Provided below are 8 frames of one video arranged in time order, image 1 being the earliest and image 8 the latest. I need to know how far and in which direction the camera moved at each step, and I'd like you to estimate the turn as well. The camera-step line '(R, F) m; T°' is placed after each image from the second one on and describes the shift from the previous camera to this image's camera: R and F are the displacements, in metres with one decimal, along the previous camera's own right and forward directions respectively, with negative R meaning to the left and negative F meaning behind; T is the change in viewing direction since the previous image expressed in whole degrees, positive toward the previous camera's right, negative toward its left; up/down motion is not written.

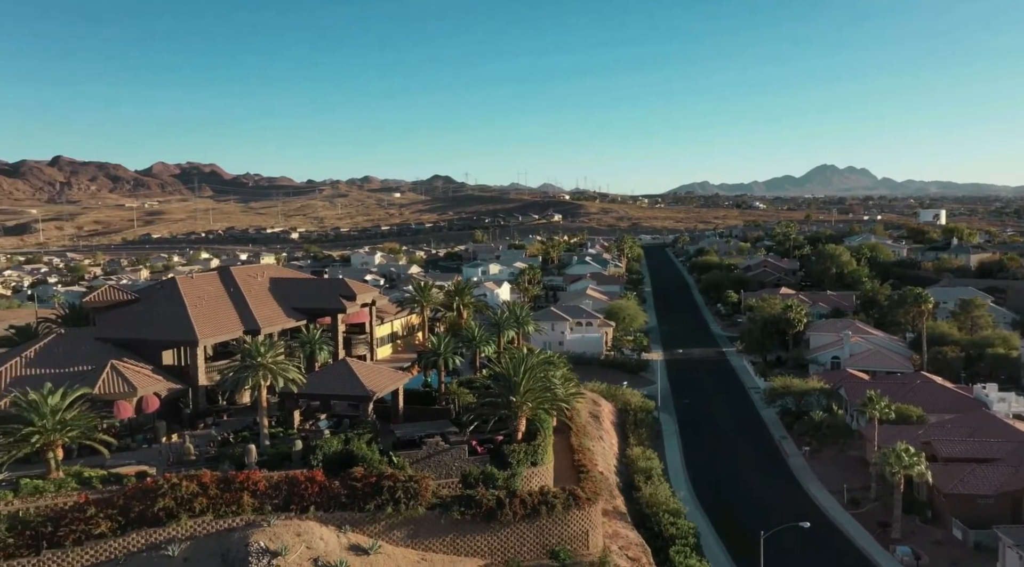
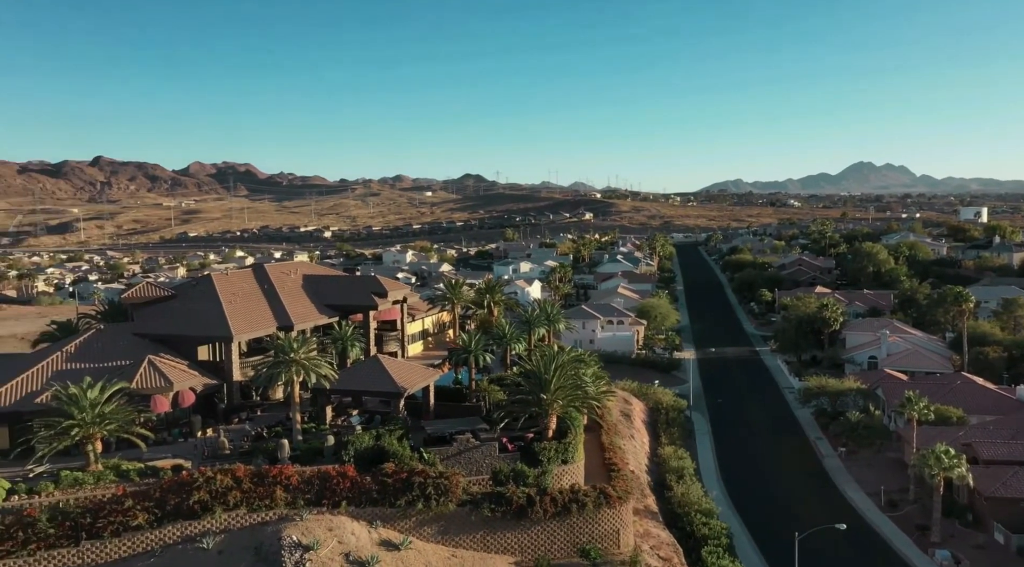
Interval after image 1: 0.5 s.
(0.0, +0.1) m; -2°
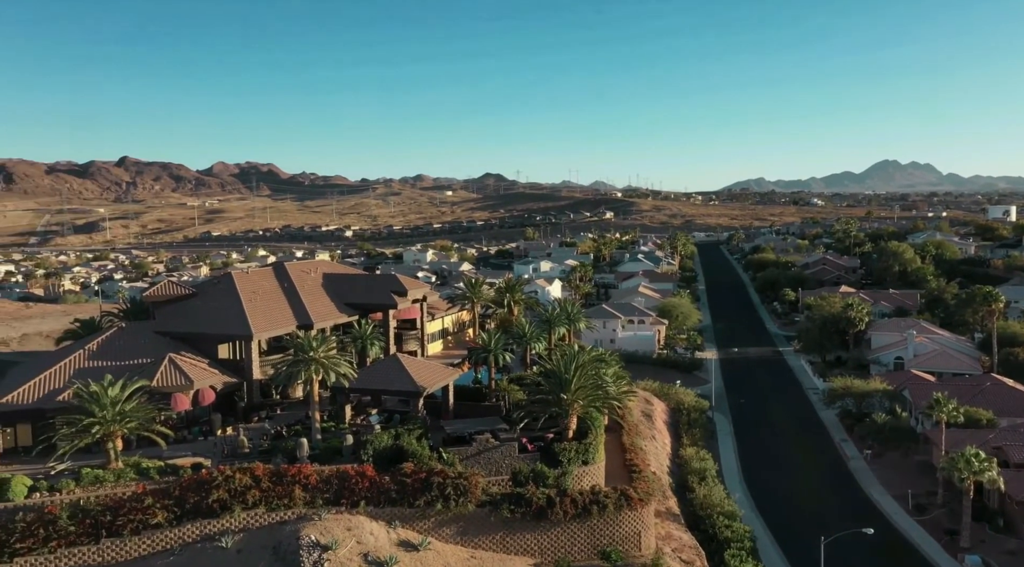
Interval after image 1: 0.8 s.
(0.0, +0.3) m; -1°
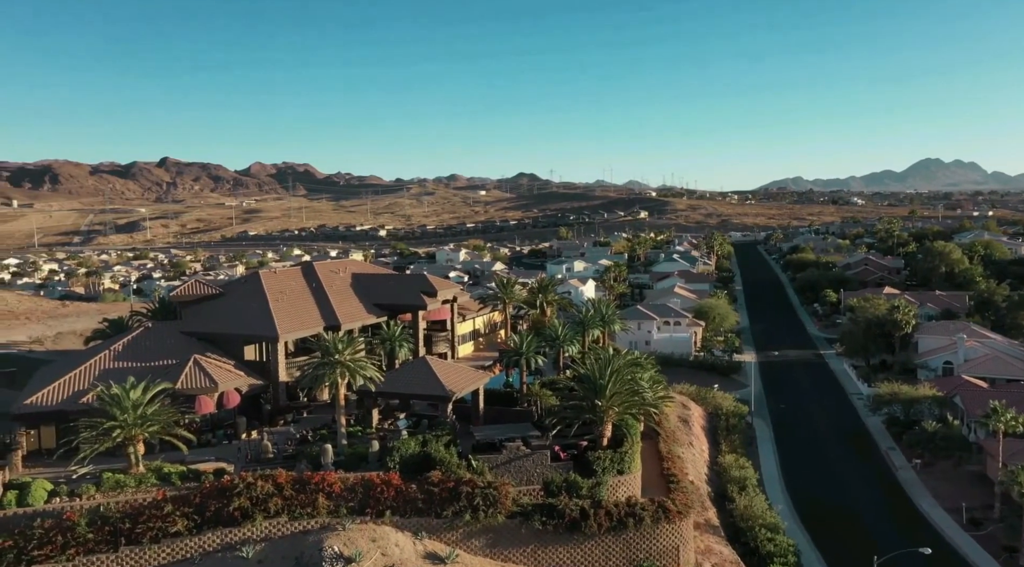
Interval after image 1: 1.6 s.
(0.0, +1.3) m; -2°
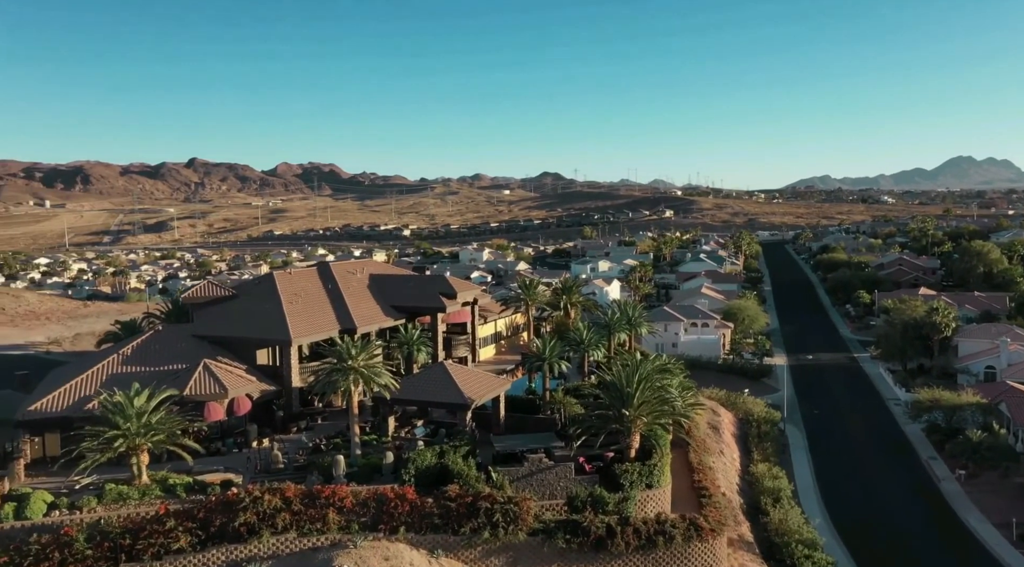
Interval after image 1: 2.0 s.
(+0.1, +1.6) m; -2°
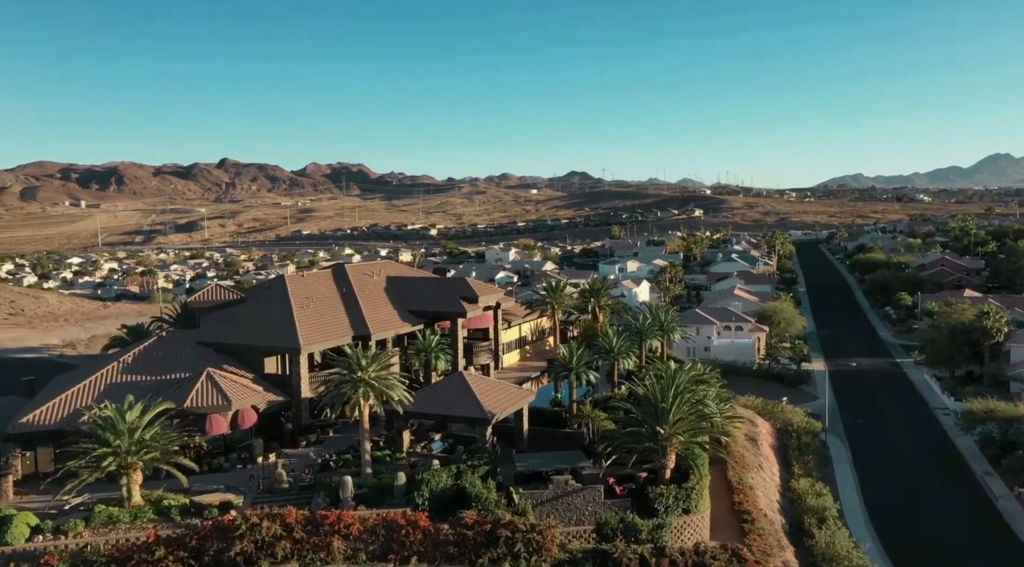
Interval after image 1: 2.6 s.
(+0.1, +2.4) m; -2°
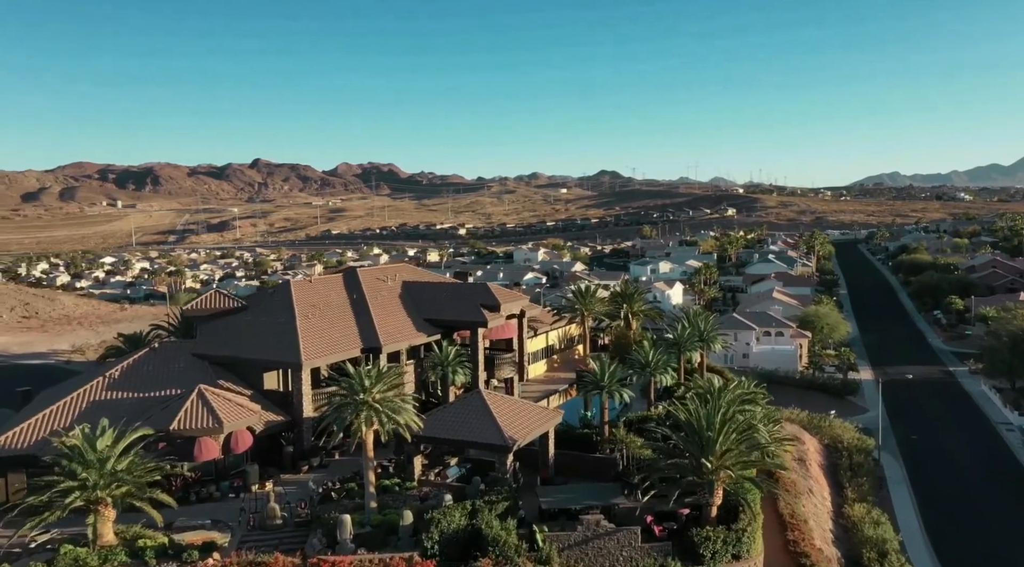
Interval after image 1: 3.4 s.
(+0.2, +3.3) m; -2°
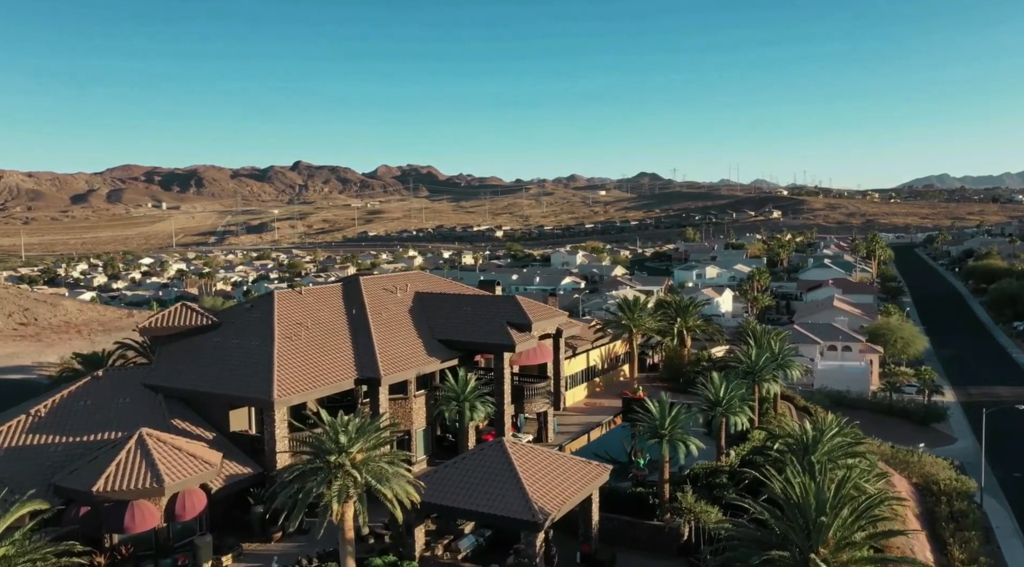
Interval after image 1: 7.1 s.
(+0.1, +6.6) m; -3°
